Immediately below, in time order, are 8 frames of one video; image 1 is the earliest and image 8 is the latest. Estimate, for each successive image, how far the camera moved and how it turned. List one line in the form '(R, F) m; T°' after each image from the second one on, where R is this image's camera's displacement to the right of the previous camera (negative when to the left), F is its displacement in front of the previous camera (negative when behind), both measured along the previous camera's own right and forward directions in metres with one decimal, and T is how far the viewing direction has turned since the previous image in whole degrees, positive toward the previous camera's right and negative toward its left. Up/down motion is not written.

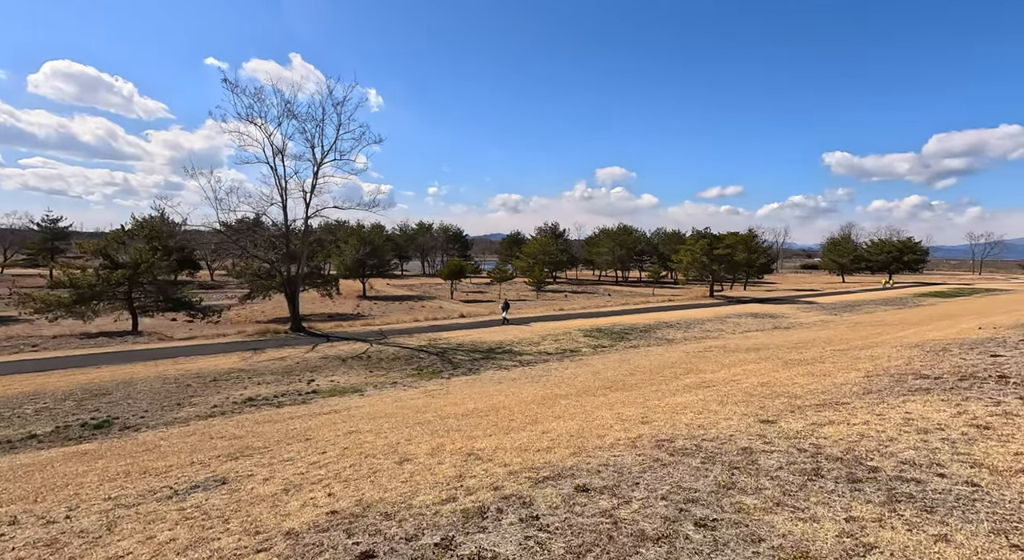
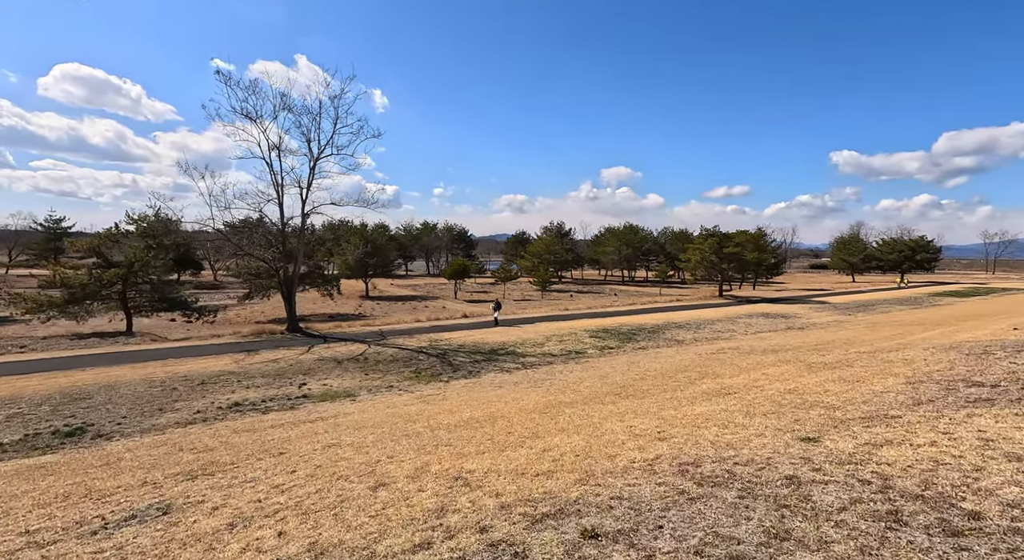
(+0.1, +0.9) m; -1°
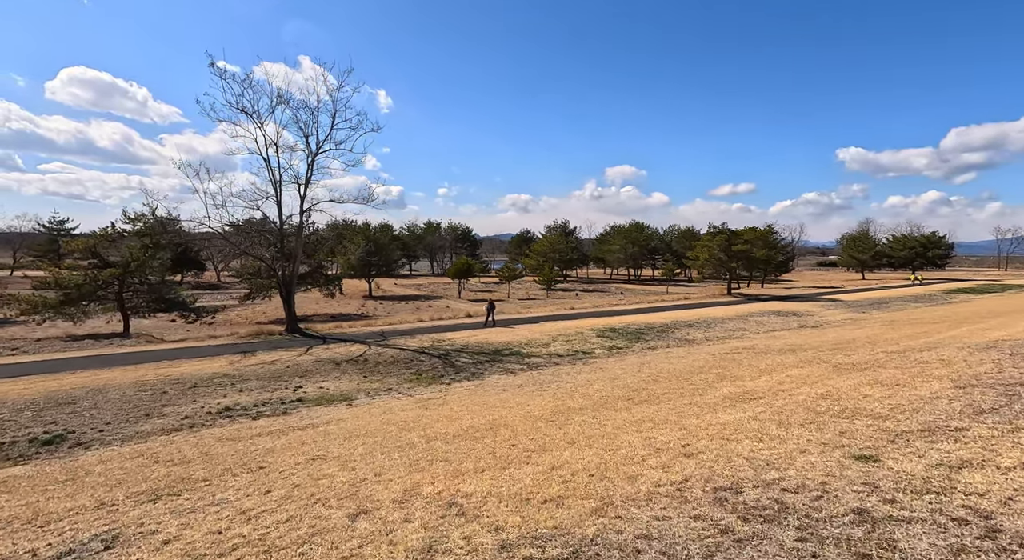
(0.0, +0.7) m; -1°
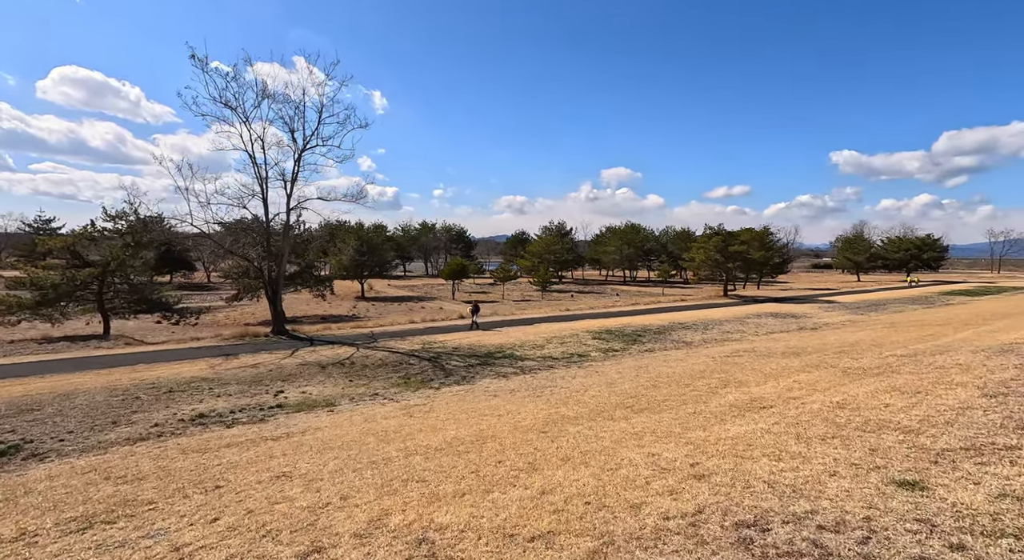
(+0.1, +0.7) m; +1°
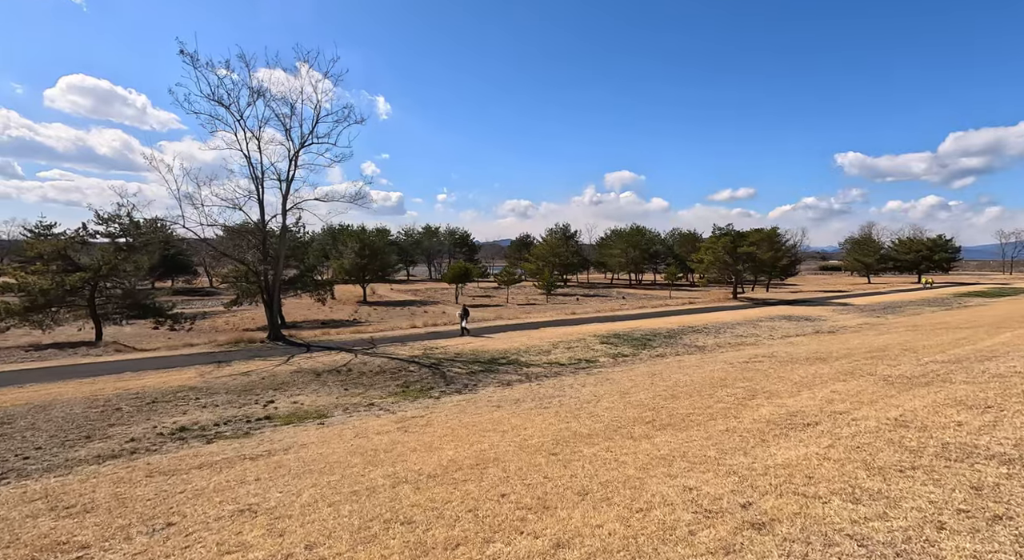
(0.0, +0.9) m; 0°
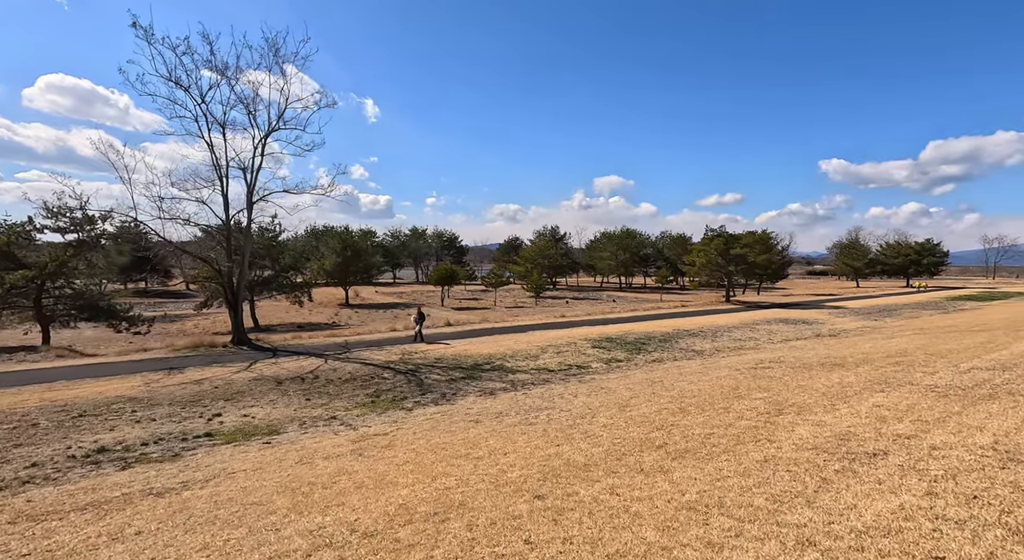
(+0.1, +1.6) m; +1°
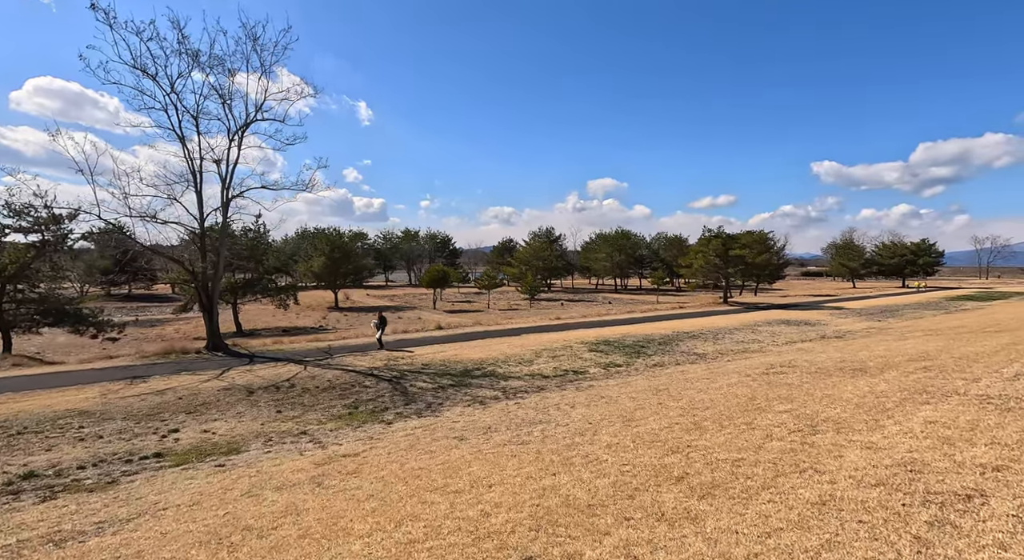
(+0.1, +1.2) m; +1°
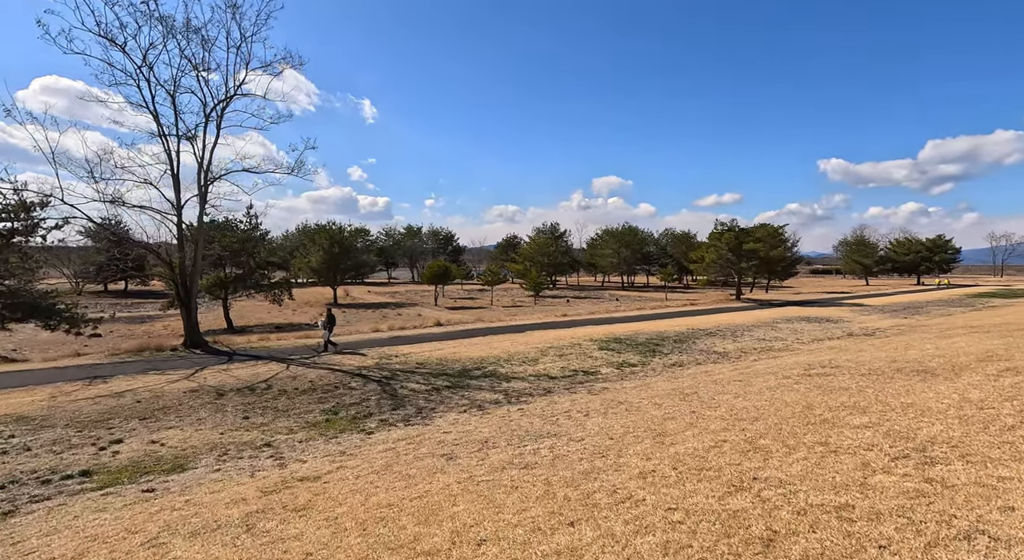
(0.0, +1.7) m; -1°
